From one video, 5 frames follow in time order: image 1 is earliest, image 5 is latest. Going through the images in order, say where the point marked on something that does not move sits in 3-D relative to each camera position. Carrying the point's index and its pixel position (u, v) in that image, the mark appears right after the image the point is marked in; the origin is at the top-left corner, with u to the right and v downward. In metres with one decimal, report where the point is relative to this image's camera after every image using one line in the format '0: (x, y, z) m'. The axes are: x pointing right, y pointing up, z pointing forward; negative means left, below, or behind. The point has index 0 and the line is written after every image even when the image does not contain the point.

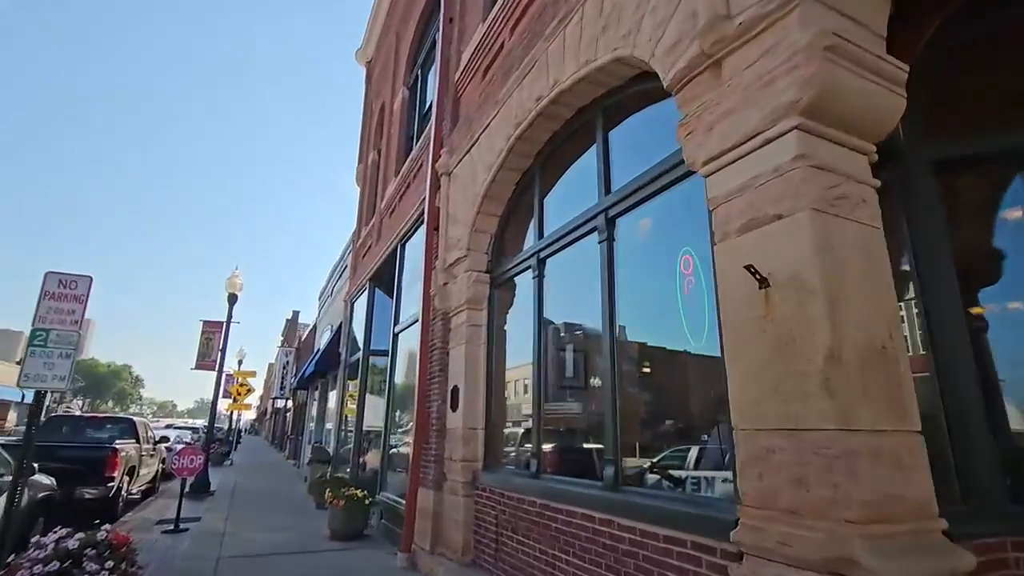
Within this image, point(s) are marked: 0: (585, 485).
0: (+0.7, -1.8, +4.6) m
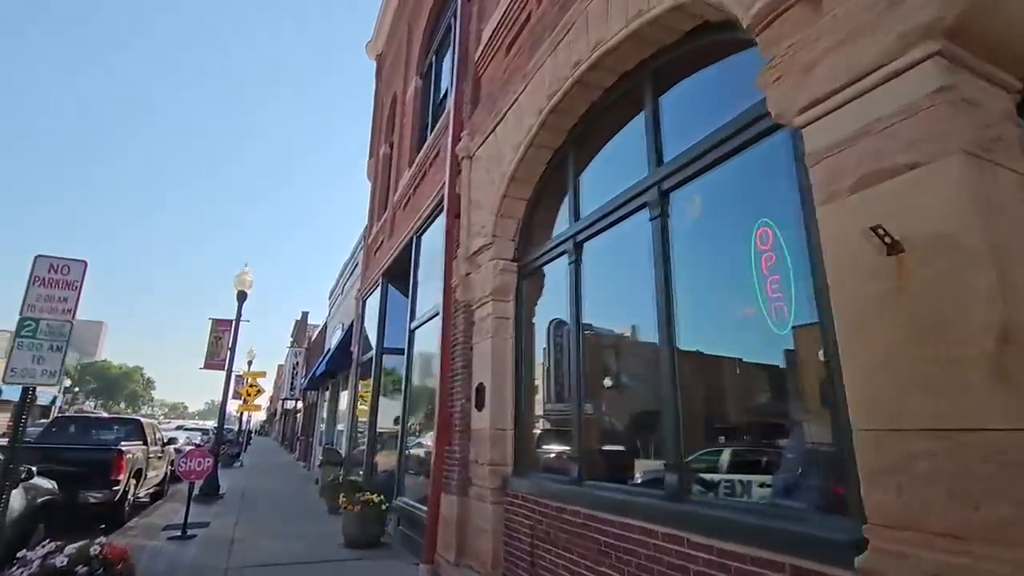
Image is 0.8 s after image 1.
0: (+1.0, -1.6, +4.1) m
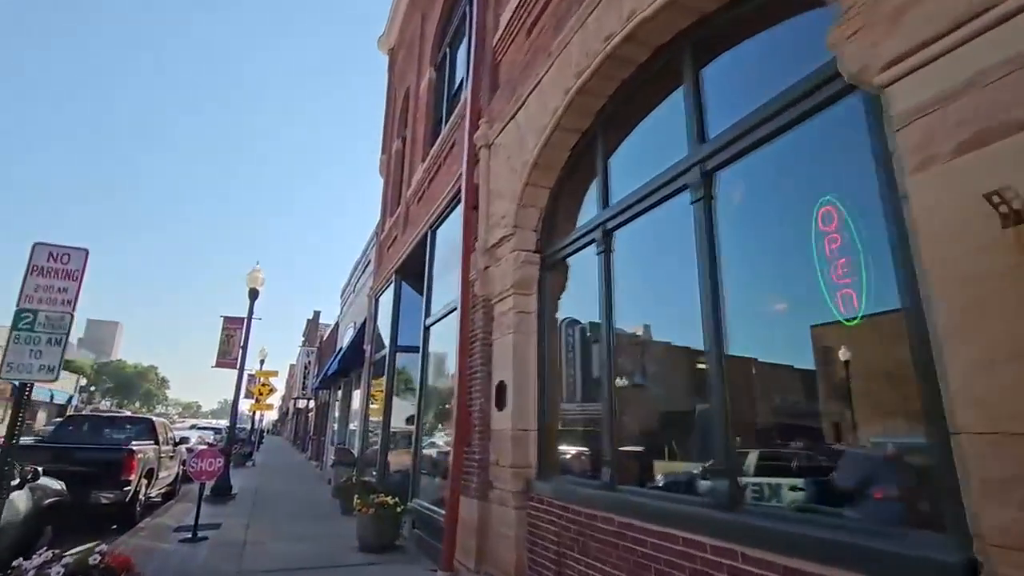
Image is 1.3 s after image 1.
0: (+1.2, -1.6, +3.7) m
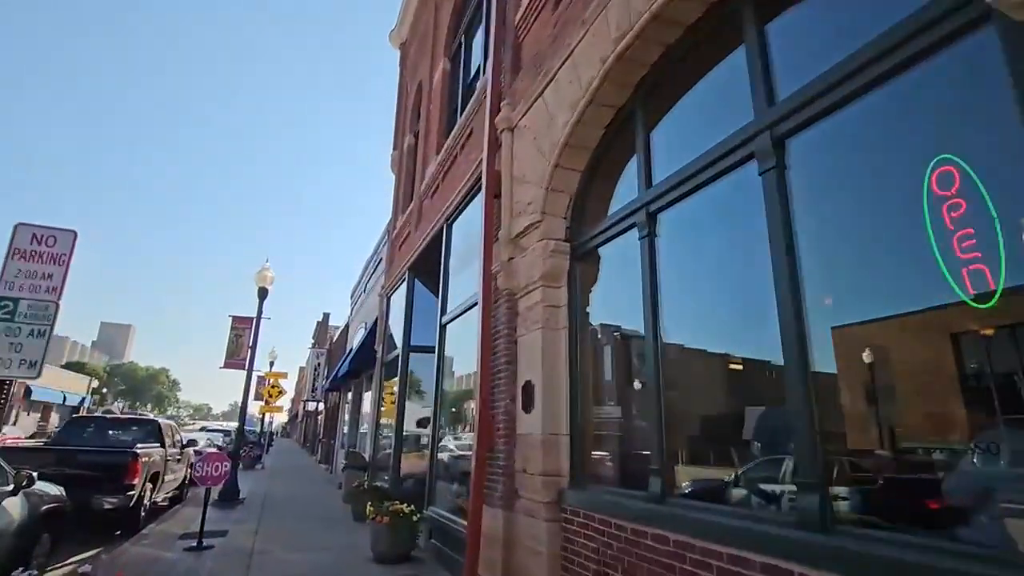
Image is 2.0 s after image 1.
0: (+1.5, -1.5, +3.2) m
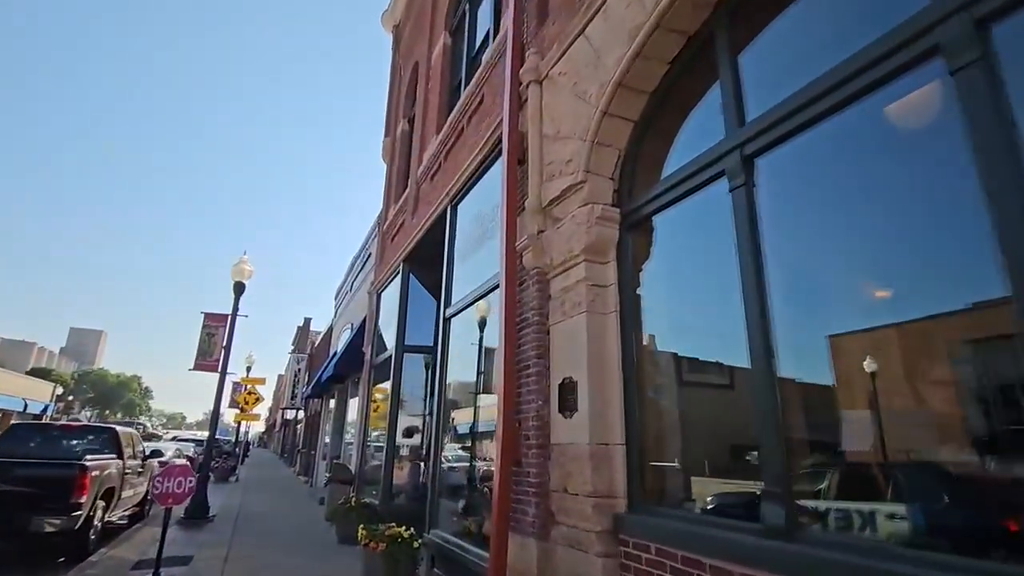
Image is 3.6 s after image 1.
0: (+1.9, -1.2, +2.2) m
